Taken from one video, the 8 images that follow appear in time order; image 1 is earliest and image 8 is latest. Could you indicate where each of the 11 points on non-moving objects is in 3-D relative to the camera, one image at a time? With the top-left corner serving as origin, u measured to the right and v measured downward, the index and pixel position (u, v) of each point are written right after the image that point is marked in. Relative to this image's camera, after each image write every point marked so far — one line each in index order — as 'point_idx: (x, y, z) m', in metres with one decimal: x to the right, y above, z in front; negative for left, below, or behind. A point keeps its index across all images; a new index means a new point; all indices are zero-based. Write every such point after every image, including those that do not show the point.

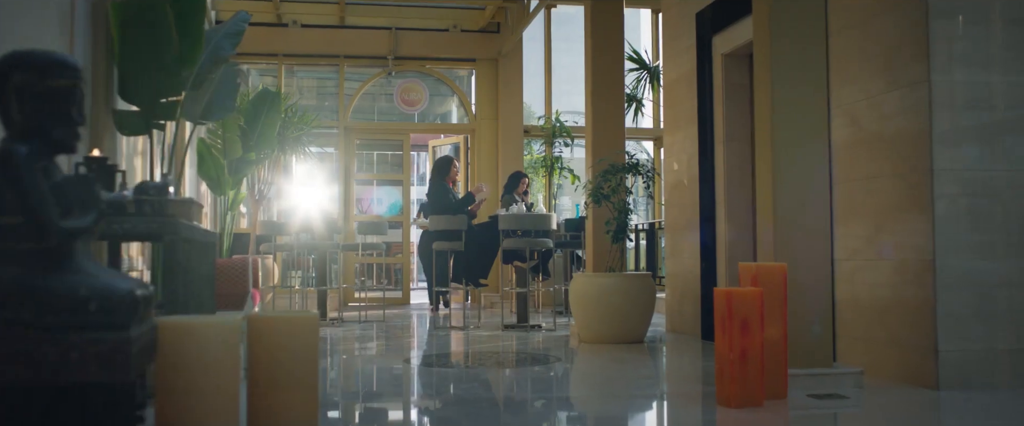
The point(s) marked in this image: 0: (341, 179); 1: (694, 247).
0: (-2.4, +0.5, +10.0) m
1: (+1.6, -0.3, +6.2) m
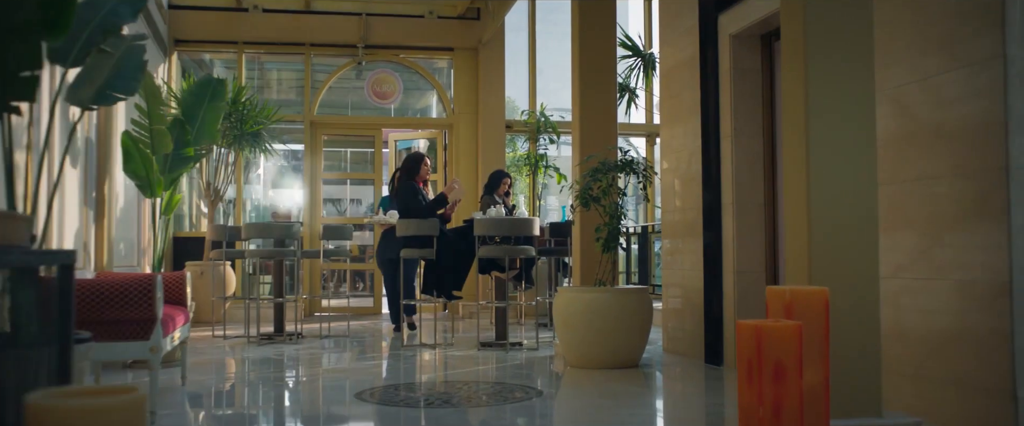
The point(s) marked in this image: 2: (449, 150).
0: (-2.7, +0.4, +9.2) m
1: (+1.4, -0.3, +5.4) m
2: (-0.8, +0.8, +9.5) m
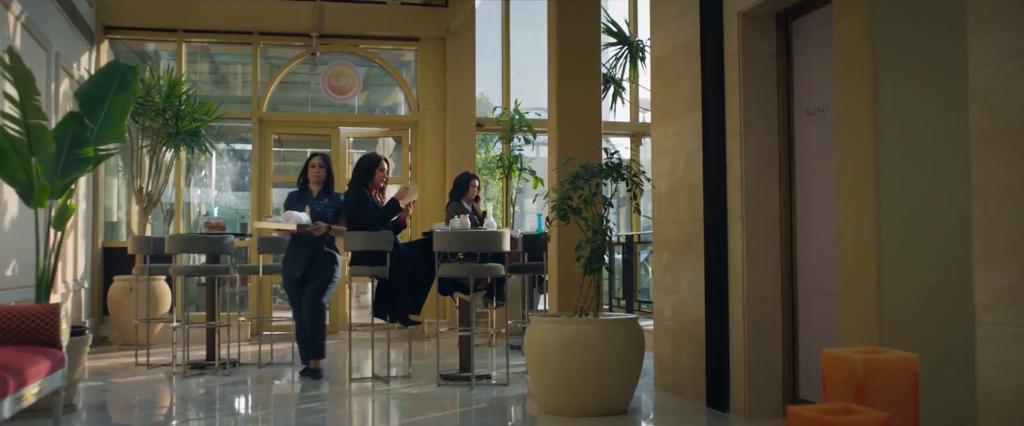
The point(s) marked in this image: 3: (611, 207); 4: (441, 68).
0: (-3.0, +0.4, +8.2) m
1: (+1.2, -0.4, +4.6) m
2: (-1.2, +0.8, +8.6) m
3: (+0.6, 0.0, +4.3) m
4: (-0.9, +1.8, +8.6) m
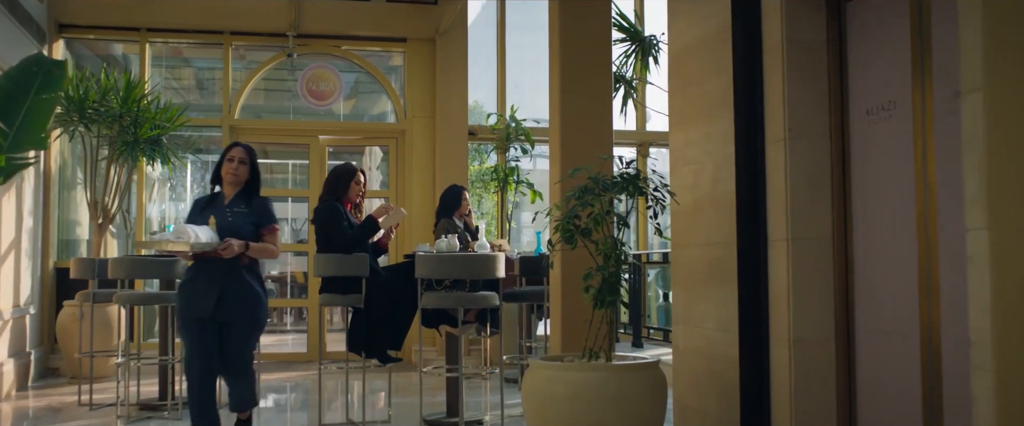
0: (-3.0, +0.2, +7.5) m
1: (+1.2, -0.5, +3.9) m
2: (-1.2, +0.6, +7.9) m
3: (+0.6, -0.1, +3.6) m
4: (-0.9, +1.6, +7.9) m
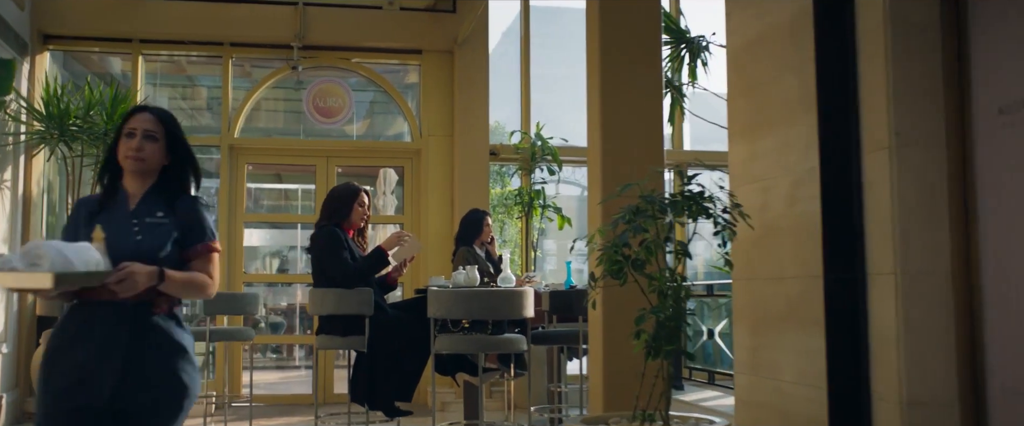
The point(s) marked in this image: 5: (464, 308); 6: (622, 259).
0: (-2.8, -0.1, +6.9) m
1: (+1.3, -0.7, +3.1) m
2: (-1.0, +0.3, +7.2) m
3: (+0.7, -0.2, +2.9) m
4: (-0.7, +1.3, +7.3) m
5: (-0.2, -0.5, +3.5) m
6: (+0.4, -0.2, +2.8) m
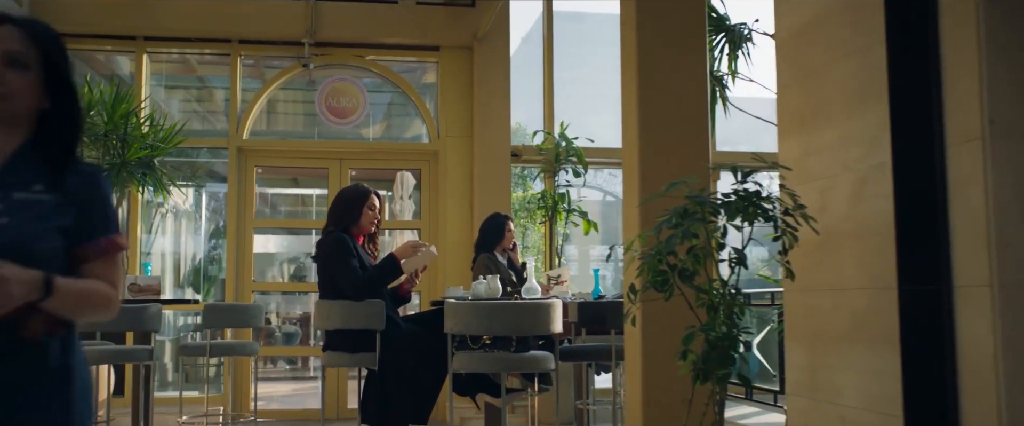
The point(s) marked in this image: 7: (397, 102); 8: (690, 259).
0: (-2.6, -0.1, +6.6) m
1: (+1.4, -0.7, +2.7) m
2: (-0.7, +0.2, +6.9) m
3: (+0.8, -0.2, +2.5) m
4: (-0.4, +1.2, +6.9) m
5: (-0.1, -0.5, +3.1) m
6: (+0.5, -0.2, +2.5) m
7: (-1.1, +1.1, +7.0) m
8: (+0.6, -0.2, +2.5) m
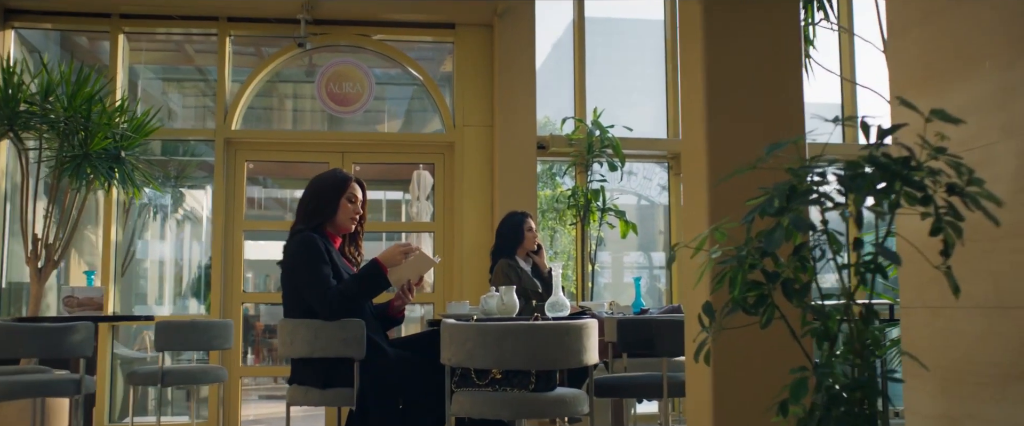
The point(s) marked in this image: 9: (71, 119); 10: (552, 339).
0: (-2.4, -0.2, +5.9) m
1: (+1.4, -0.6, +1.8) m
2: (-0.5, +0.2, +6.1) m
3: (+0.8, -0.1, +1.6) m
4: (-0.2, +1.2, +6.1) m
5: (-0.1, -0.4, +2.3) m
6: (+0.6, -0.1, +1.6) m
7: (-0.9, +1.1, +6.2) m
8: (+0.7, -0.1, +1.6) m
9: (-2.7, +0.6, +4.4) m
10: (+0.1, -0.4, +2.3) m
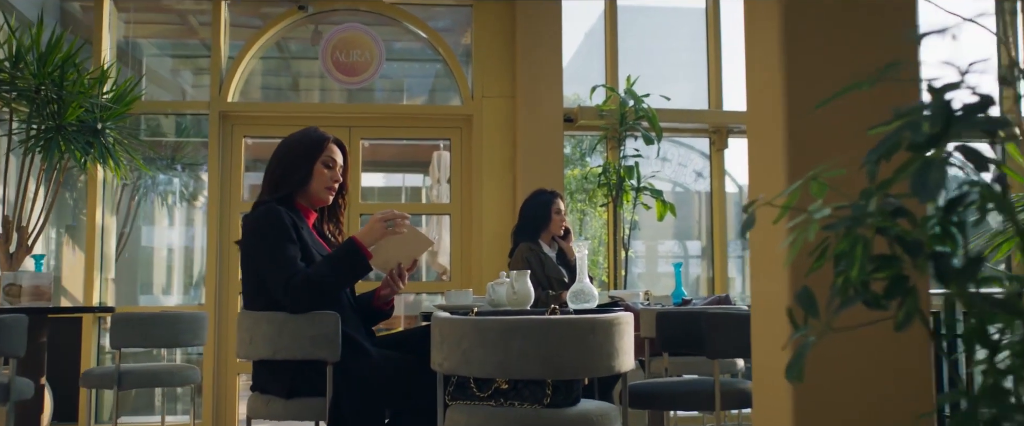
0: (-2.2, 0.0, +5.4) m
1: (+1.4, -0.5, +1.2) m
2: (-0.3, +0.4, +5.5) m
3: (+0.8, 0.0, +1.0) m
4: (0.0, +1.4, +5.6) m
5: (0.0, -0.3, +1.7) m
6: (+0.5, -0.1, +1.0) m
7: (-0.7, +1.2, +5.7) m
8: (+0.6, 0.0, +1.0) m
9: (-2.6, +0.7, +4.0) m
10: (+0.1, -0.3, +1.7) m
